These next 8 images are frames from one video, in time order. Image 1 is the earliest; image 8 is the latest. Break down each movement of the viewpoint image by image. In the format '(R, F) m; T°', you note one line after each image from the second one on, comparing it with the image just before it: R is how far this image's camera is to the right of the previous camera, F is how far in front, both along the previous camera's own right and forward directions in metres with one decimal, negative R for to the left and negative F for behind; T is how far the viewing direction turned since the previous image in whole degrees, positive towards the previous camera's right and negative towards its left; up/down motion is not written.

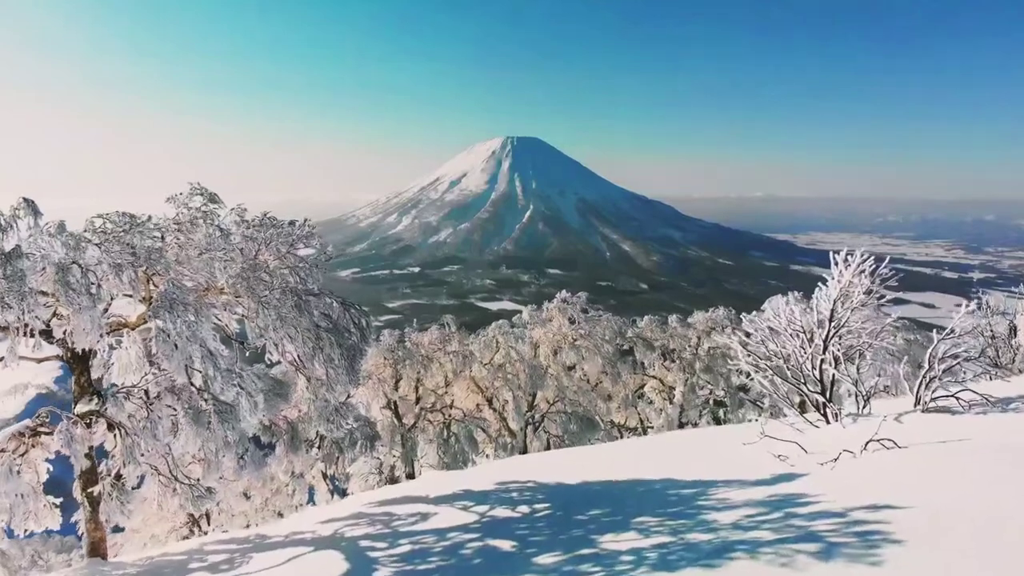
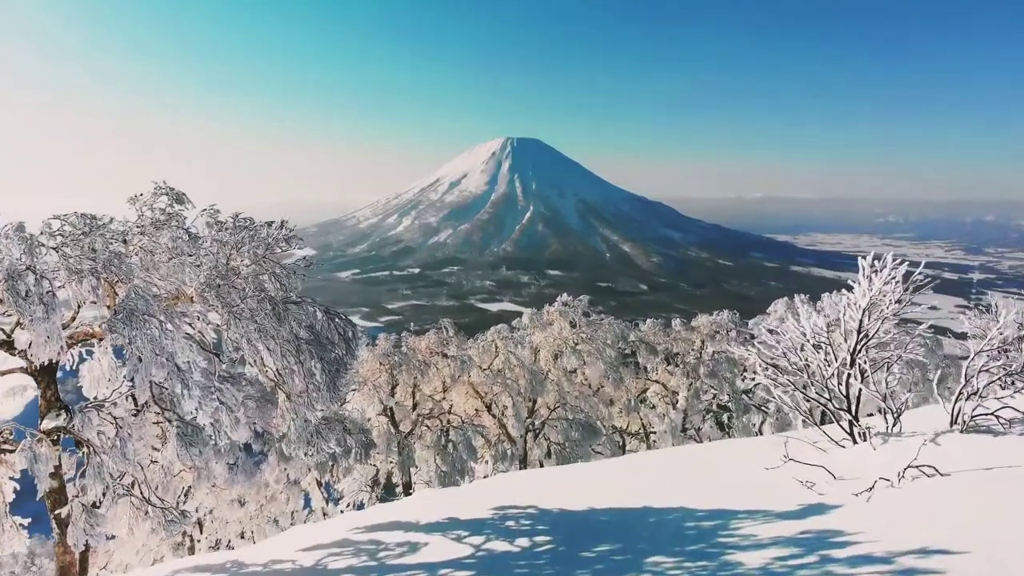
(0.0, +0.5) m; 0°
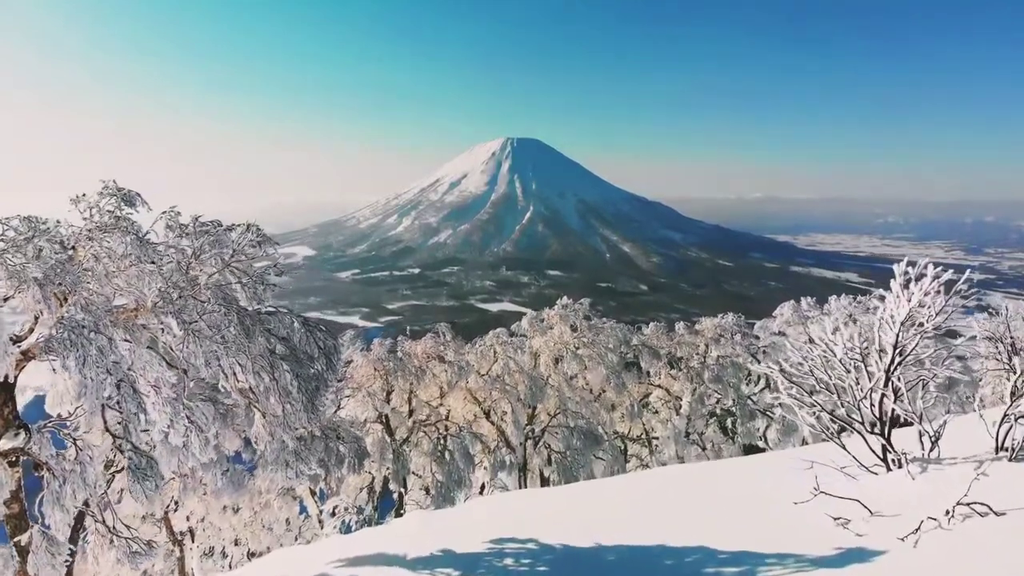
(0.0, +0.5) m; 0°
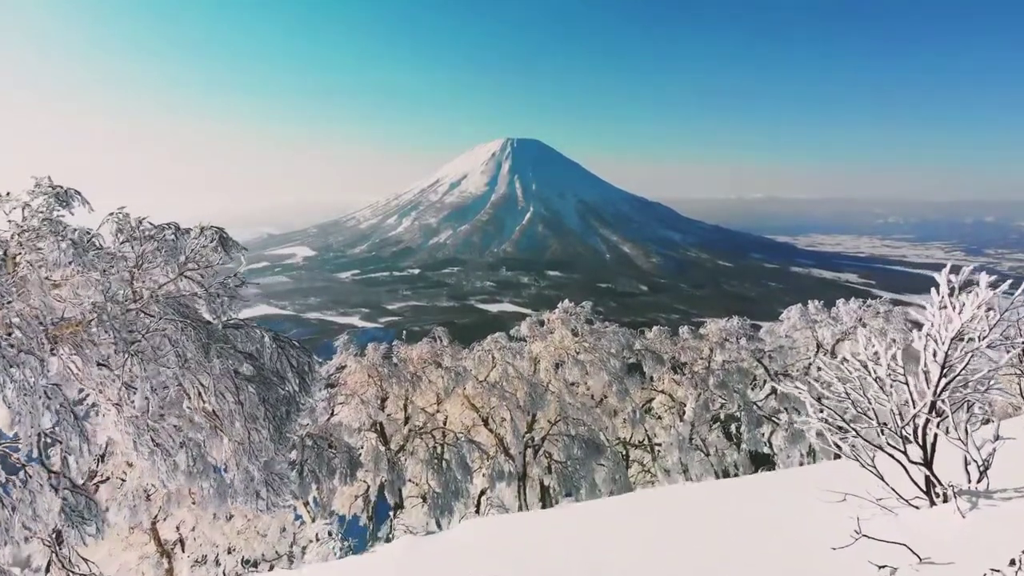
(0.0, +0.5) m; 0°
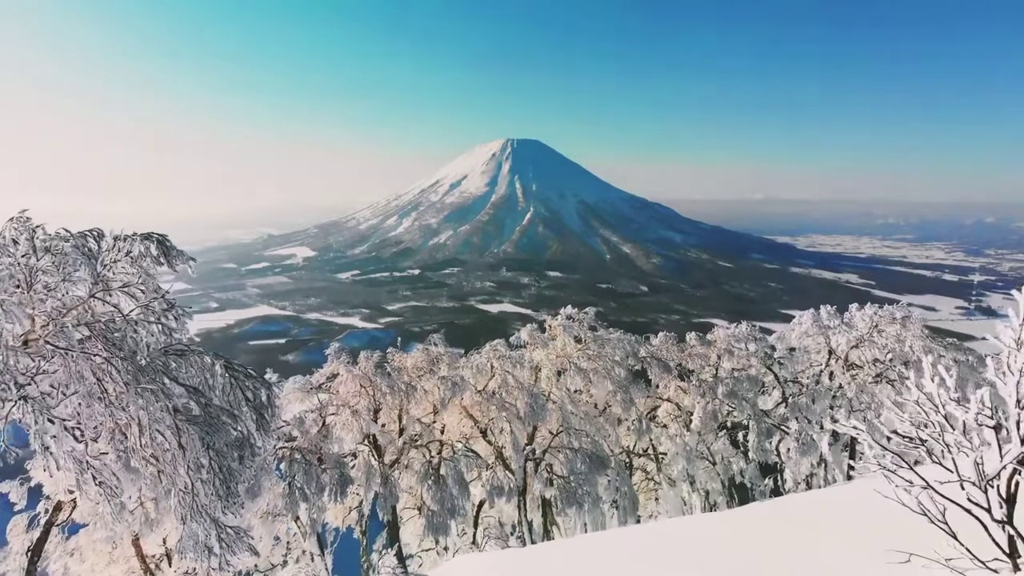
(0.0, +0.7) m; 0°
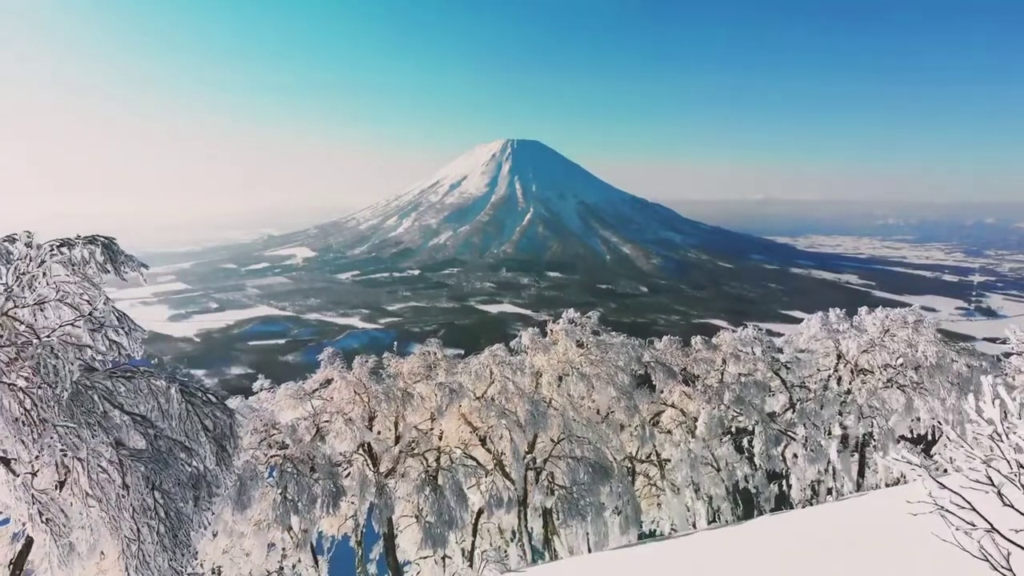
(0.0, +0.5) m; 0°
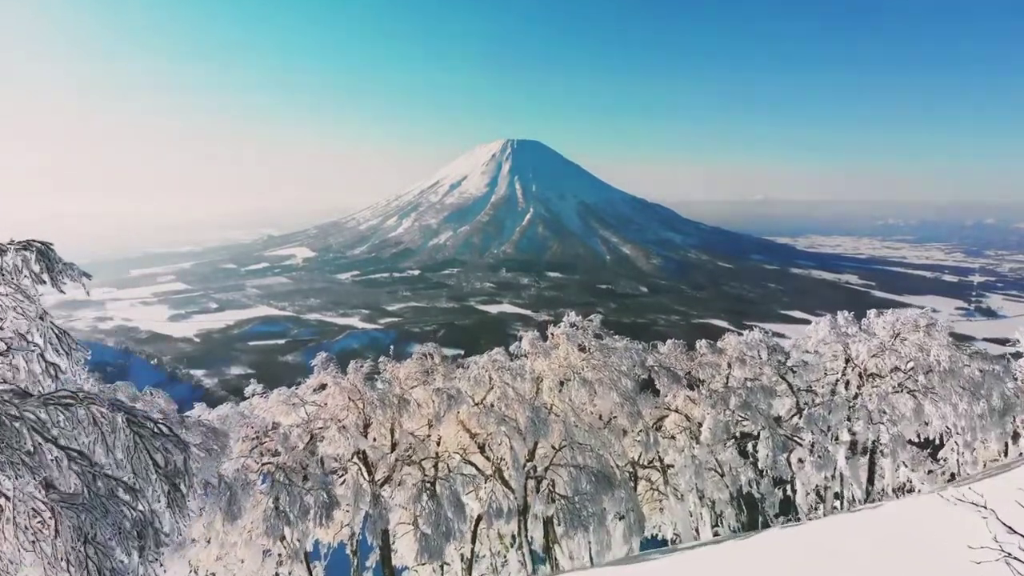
(0.0, +0.5) m; 0°
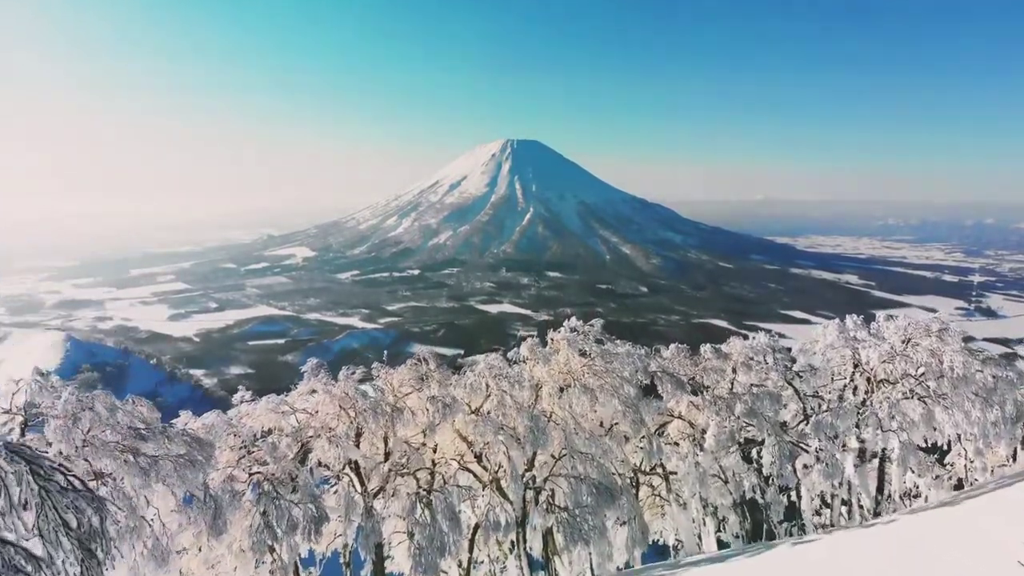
(0.0, +0.5) m; 0°
